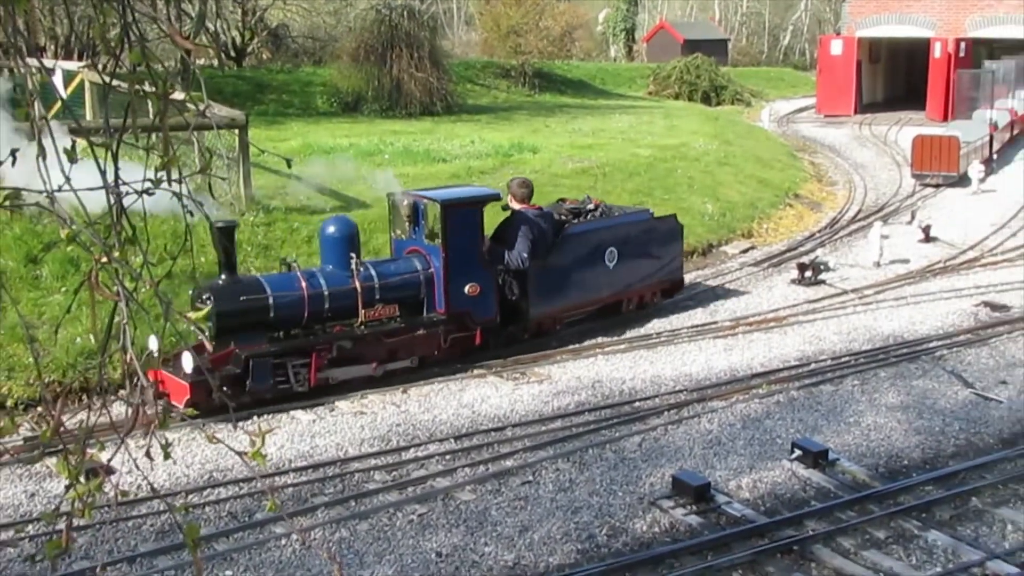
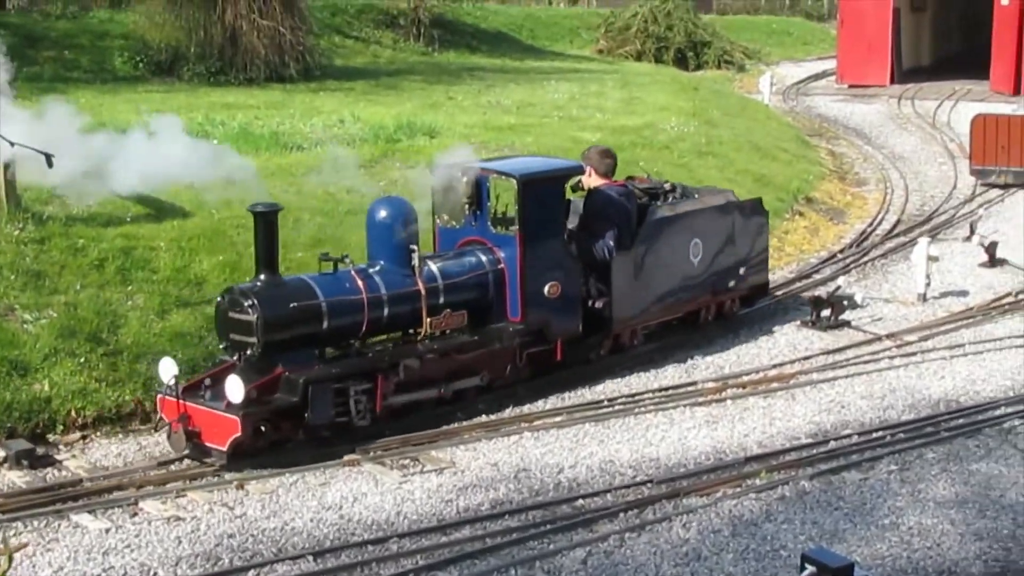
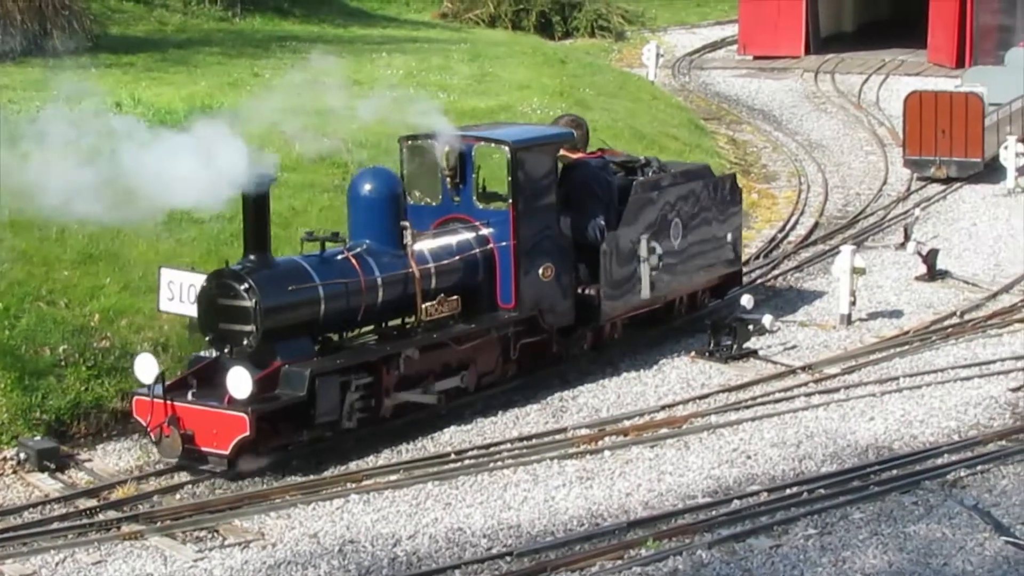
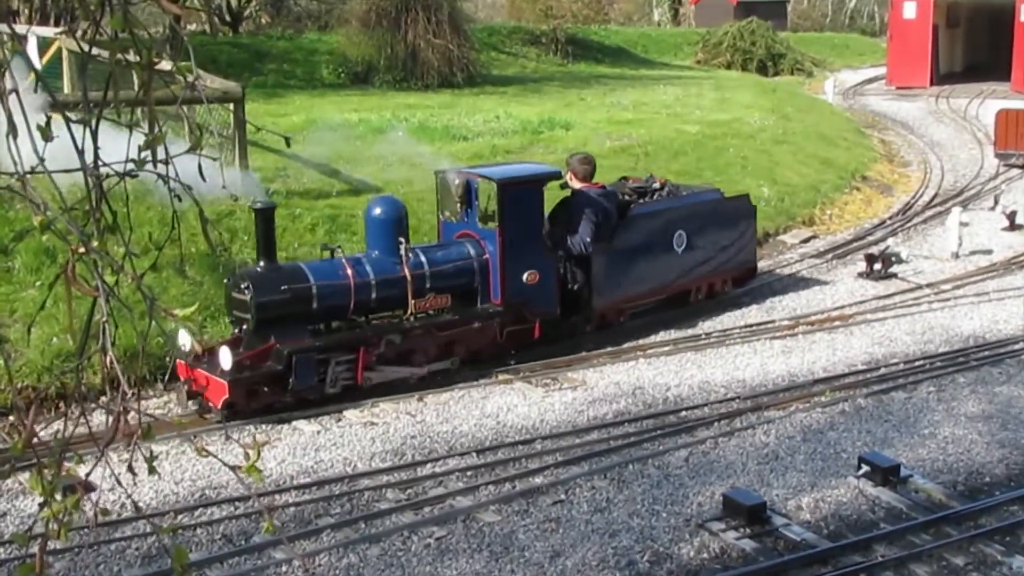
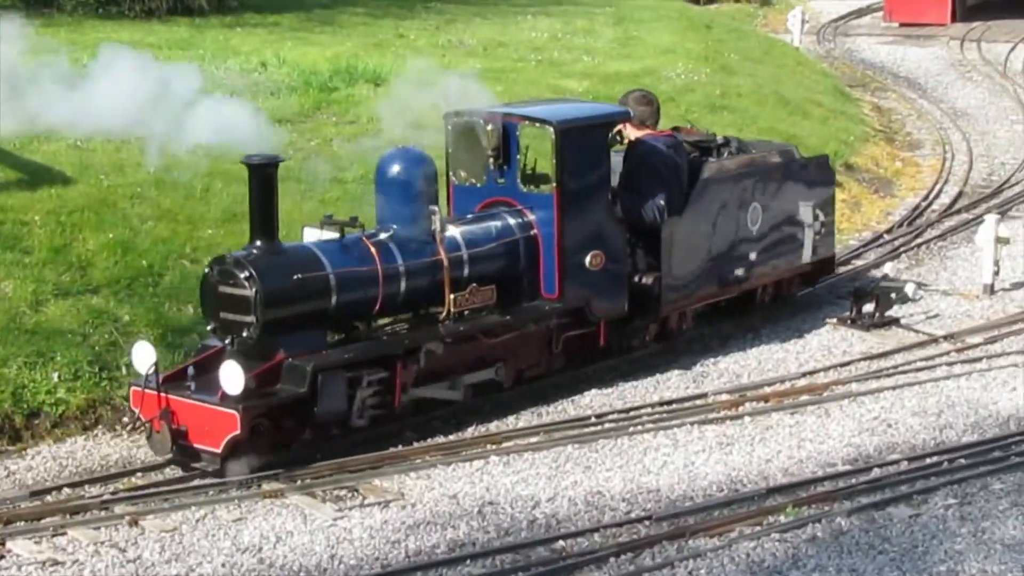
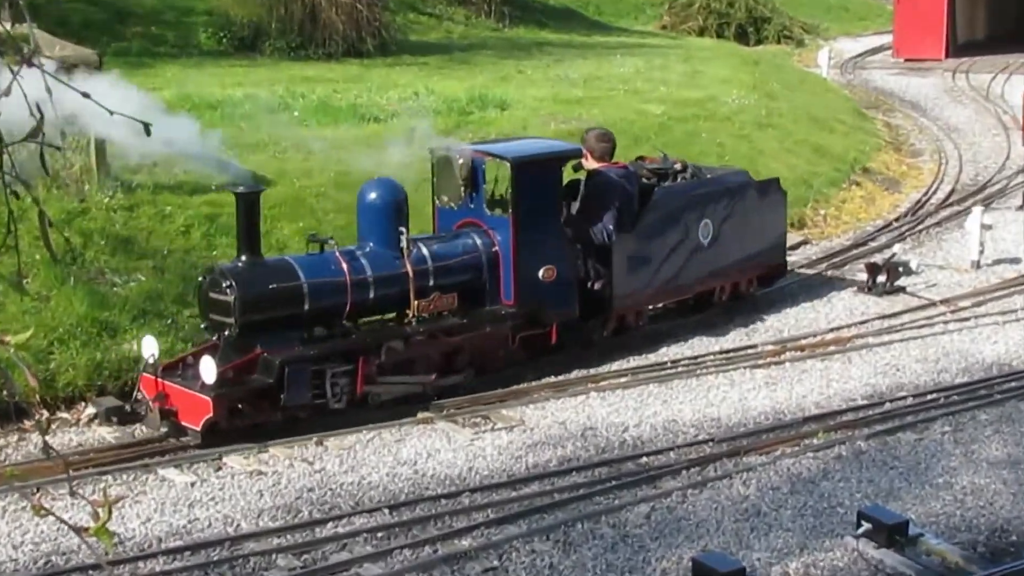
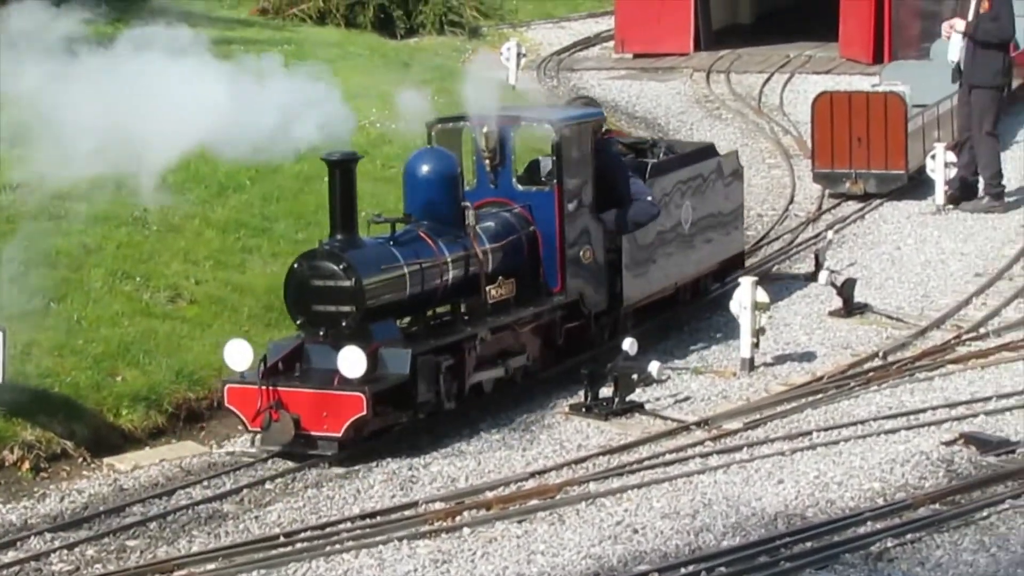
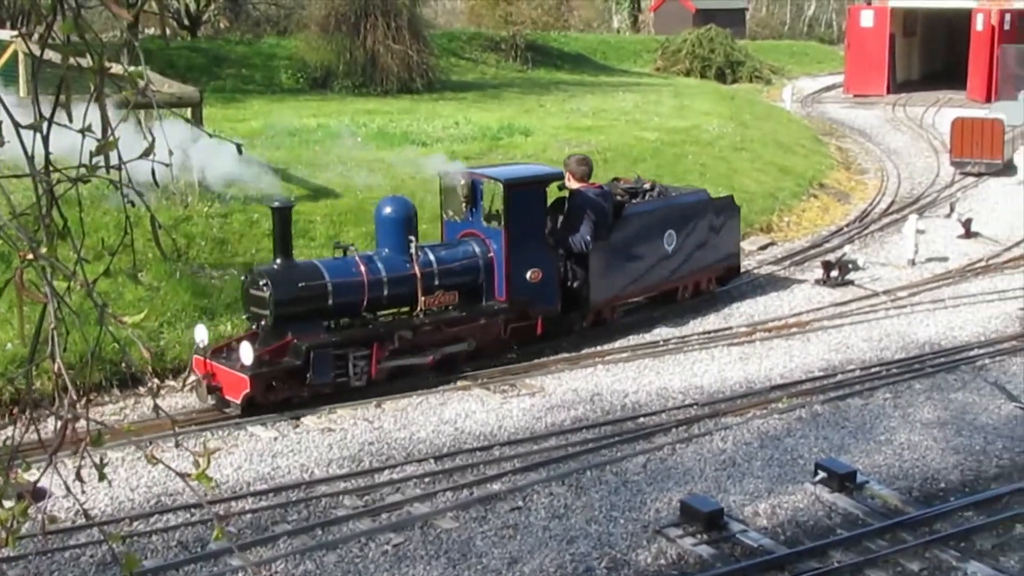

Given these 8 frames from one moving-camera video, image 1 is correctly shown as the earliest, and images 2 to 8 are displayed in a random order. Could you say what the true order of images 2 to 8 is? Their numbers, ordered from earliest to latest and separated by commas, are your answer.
4, 8, 6, 2, 5, 3, 7
